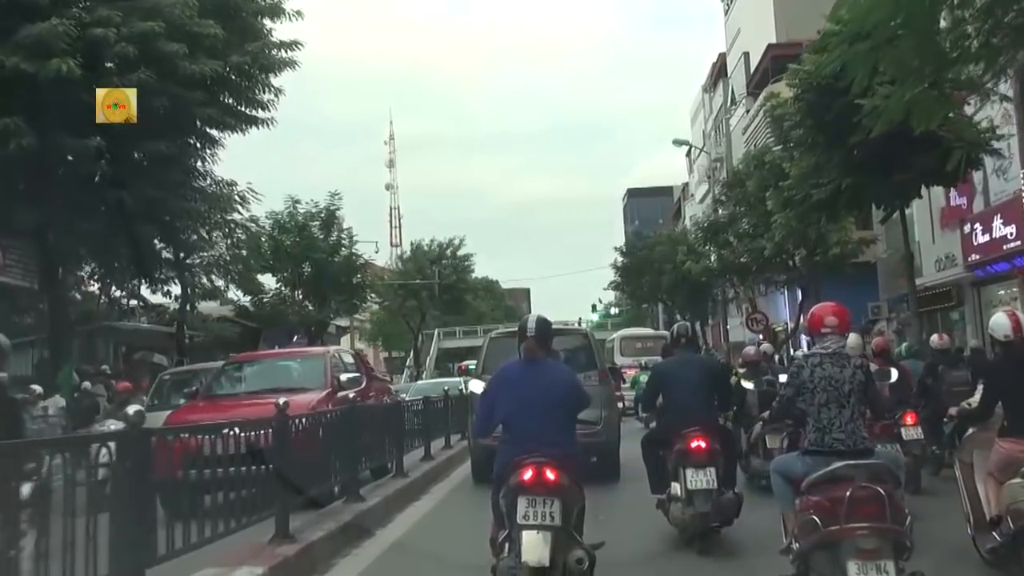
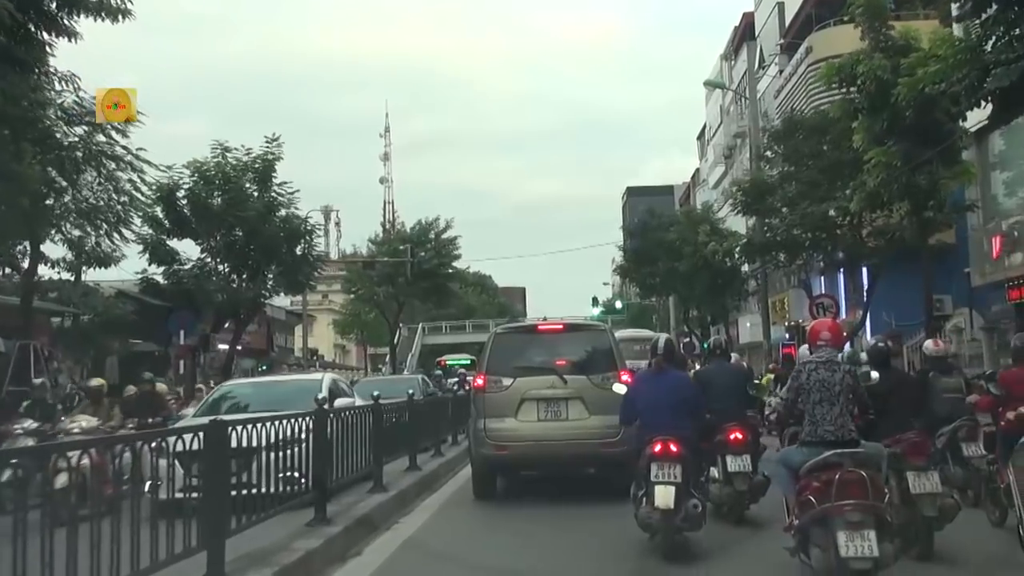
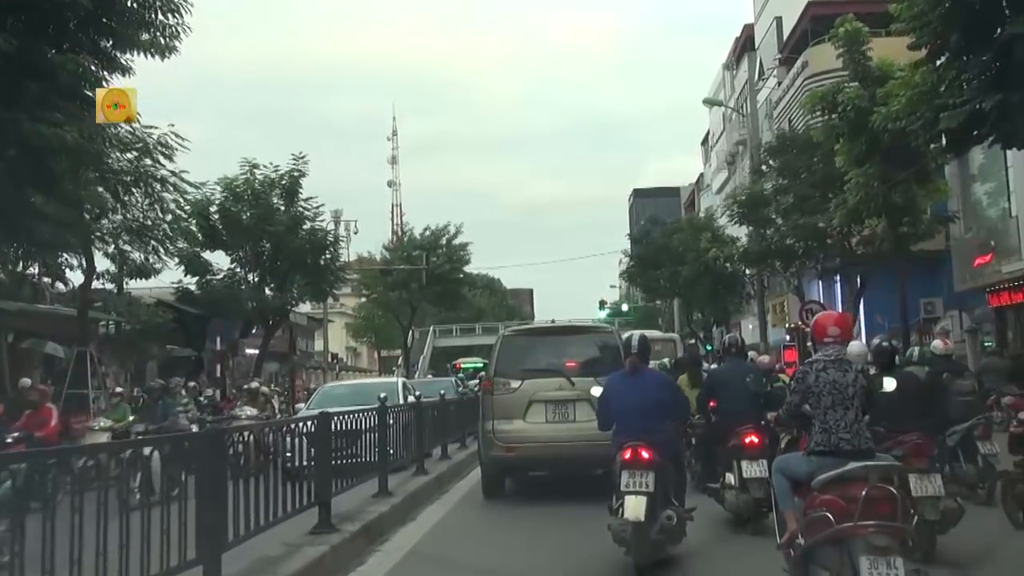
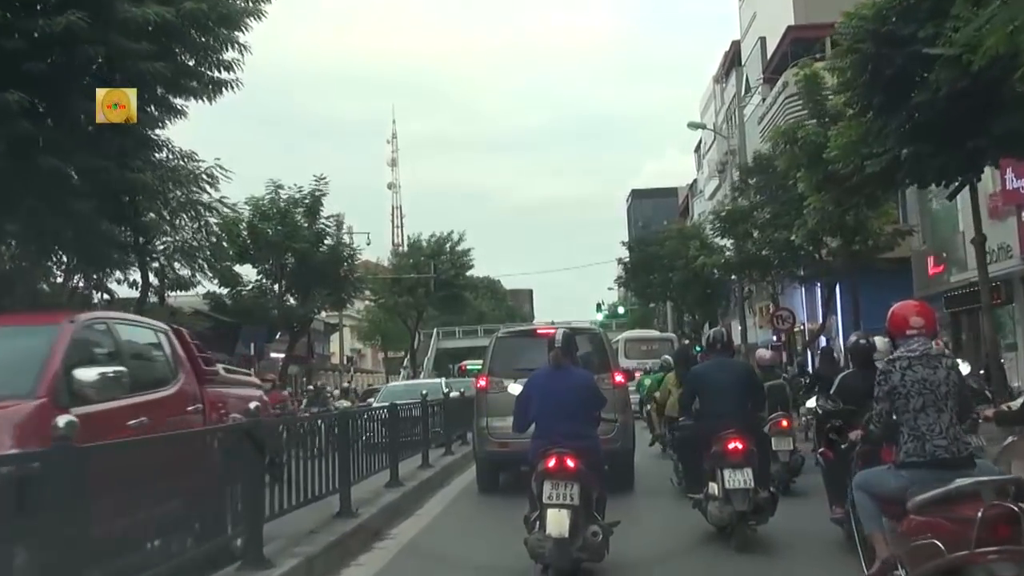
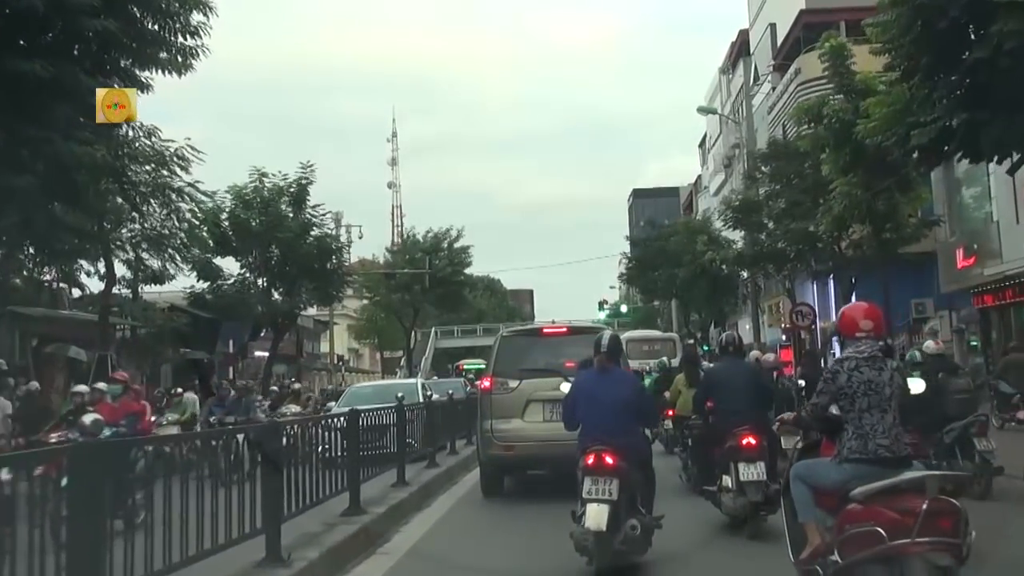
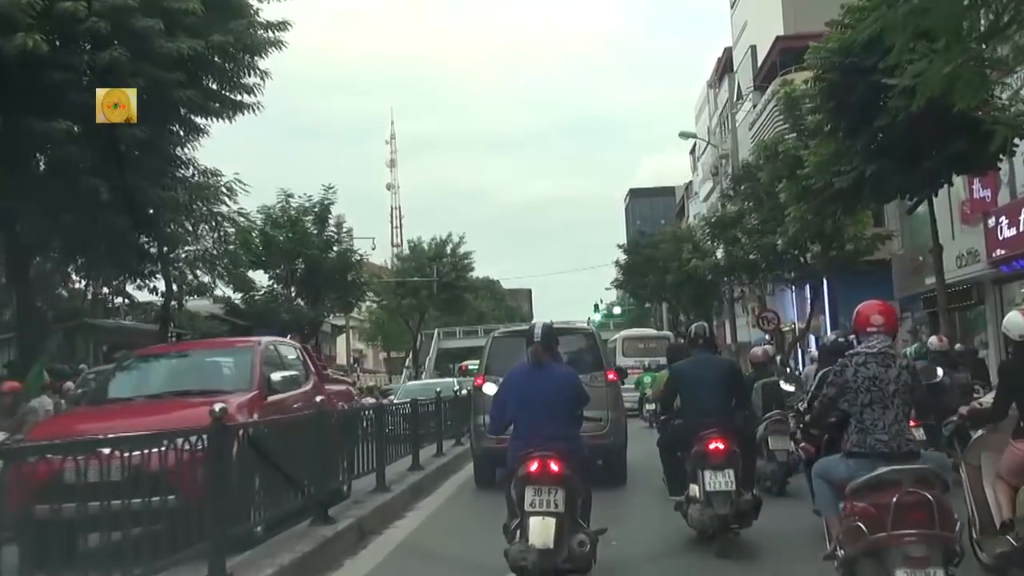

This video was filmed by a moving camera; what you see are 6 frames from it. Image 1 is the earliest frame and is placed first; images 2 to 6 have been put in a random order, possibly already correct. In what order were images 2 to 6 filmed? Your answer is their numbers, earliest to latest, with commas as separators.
6, 4, 5, 3, 2
